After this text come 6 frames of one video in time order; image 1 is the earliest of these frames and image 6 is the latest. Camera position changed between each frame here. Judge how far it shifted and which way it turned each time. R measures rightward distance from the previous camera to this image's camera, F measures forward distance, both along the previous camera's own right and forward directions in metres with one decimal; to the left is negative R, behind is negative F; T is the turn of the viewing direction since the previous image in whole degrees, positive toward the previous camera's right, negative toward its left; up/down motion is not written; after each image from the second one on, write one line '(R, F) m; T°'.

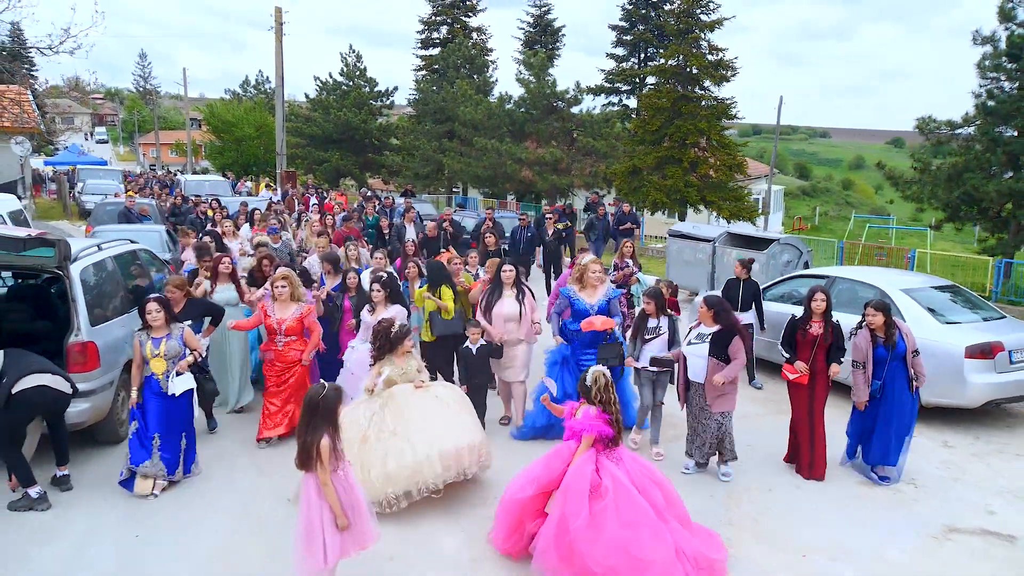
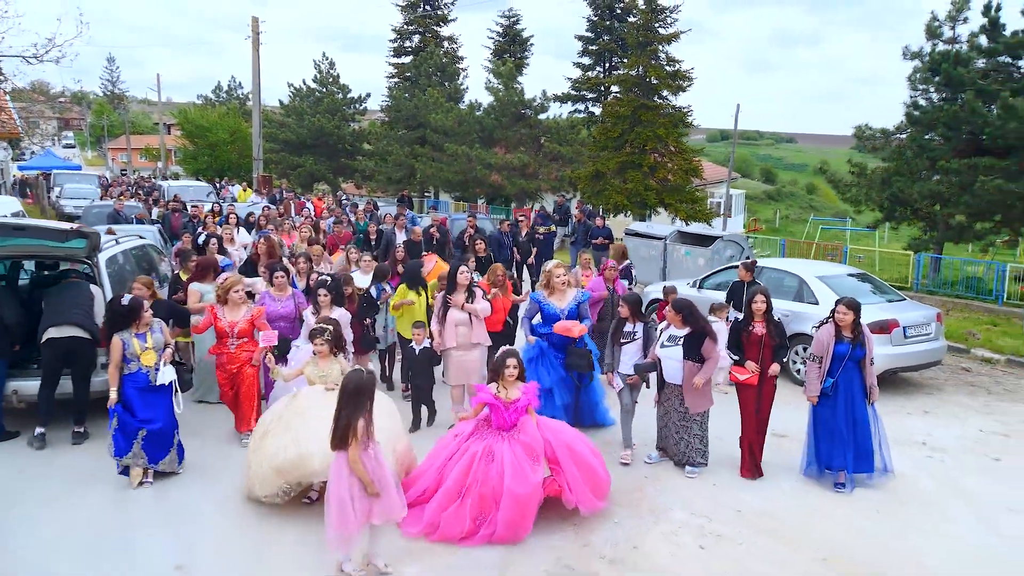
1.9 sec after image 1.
(+0.1, -1.1) m; +2°
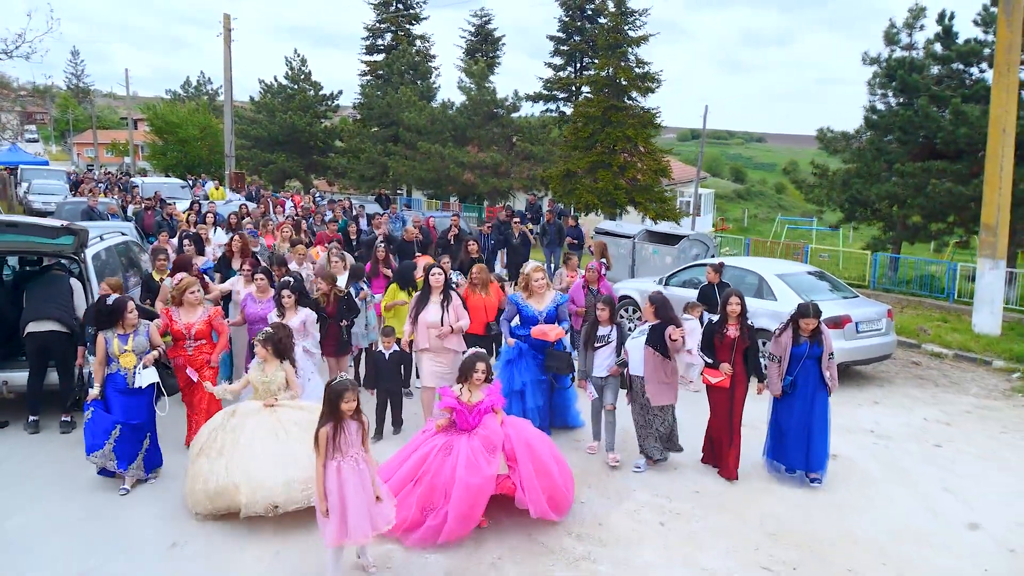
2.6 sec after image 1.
(0.0, -0.3) m; +2°
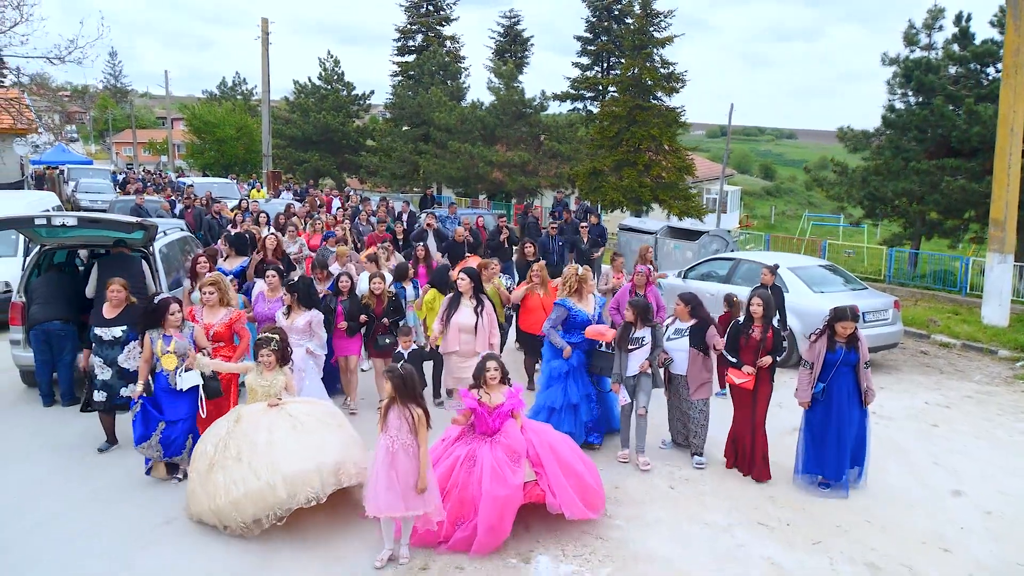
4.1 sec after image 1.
(0.0, -0.7) m; -2°
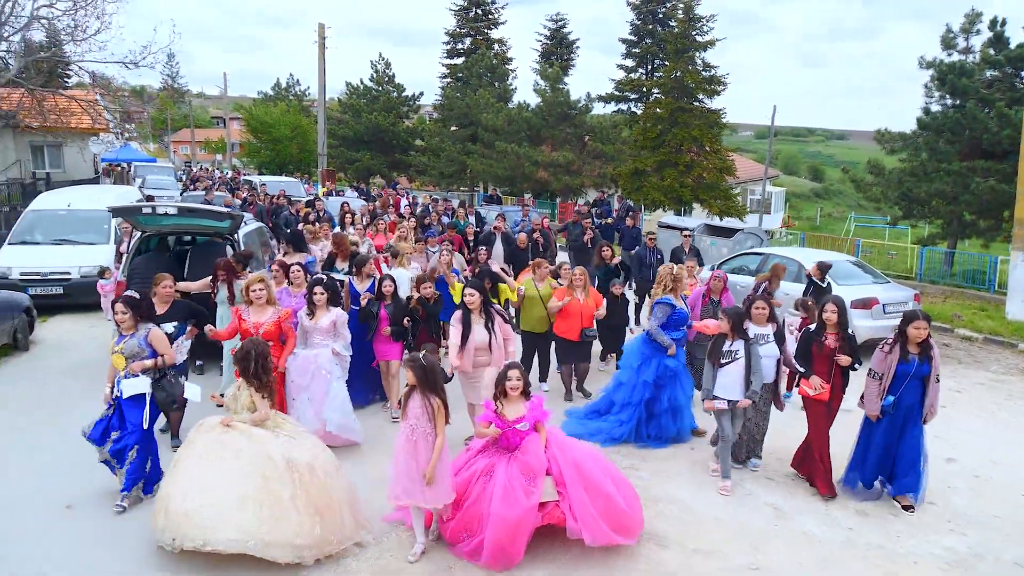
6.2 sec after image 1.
(0.0, -0.9) m; -3°
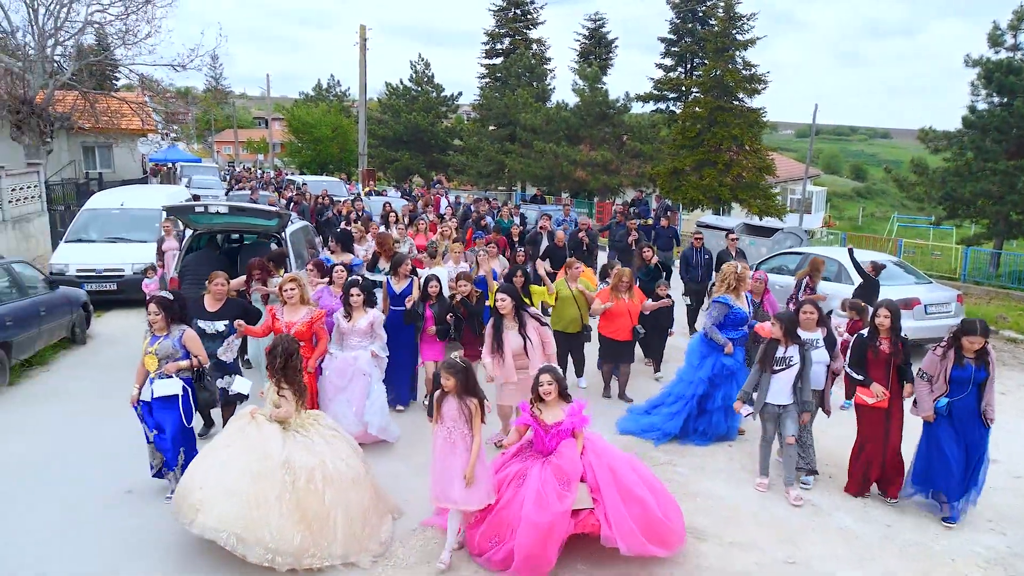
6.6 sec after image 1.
(0.0, -0.2) m; -3°
